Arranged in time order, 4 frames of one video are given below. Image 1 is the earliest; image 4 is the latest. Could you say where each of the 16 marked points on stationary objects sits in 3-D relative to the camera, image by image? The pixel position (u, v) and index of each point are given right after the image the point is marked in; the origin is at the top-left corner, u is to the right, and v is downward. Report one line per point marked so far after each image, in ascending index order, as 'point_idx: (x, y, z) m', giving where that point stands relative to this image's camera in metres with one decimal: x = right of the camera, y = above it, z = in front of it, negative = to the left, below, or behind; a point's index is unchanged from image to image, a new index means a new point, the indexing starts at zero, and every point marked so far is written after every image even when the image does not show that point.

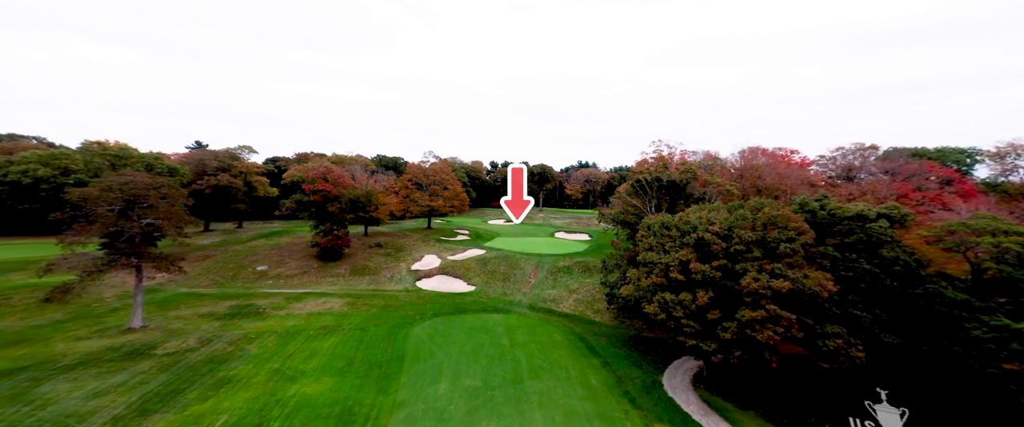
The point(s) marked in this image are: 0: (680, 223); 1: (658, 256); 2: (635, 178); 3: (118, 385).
0: (+7.5, -0.4, +15.0) m
1: (+6.3, -1.8, +14.6) m
2: (+7.2, +2.1, +19.6) m
3: (-14.9, -6.5, +12.7) m
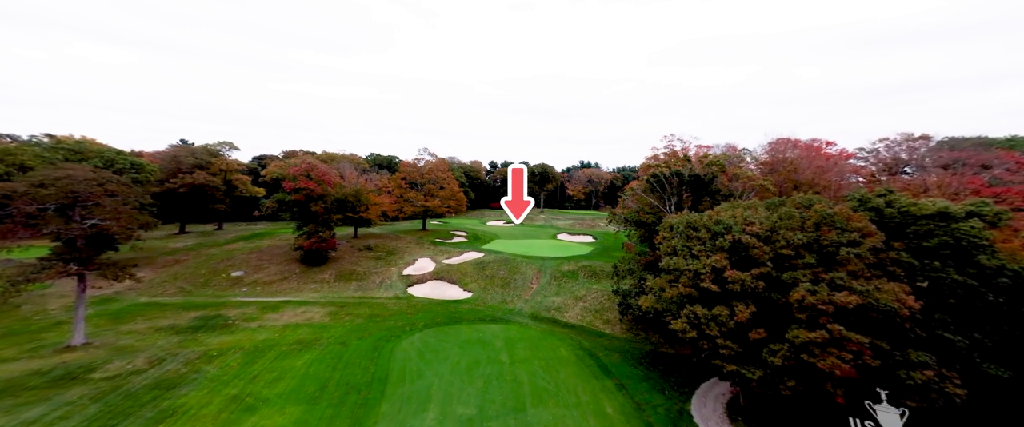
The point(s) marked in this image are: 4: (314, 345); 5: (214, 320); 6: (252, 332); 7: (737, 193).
0: (+7.5, -0.3, +12.7) m
1: (+6.3, -1.8, +12.3) m
2: (+7.2, +2.1, +17.3) m
3: (-14.9, -6.5, +10.5) m
4: (-10.5, -6.9, +17.8) m
5: (-16.3, -5.9, +18.4) m
6: (-13.9, -6.4, +18.1) m
7: (+10.7, +1.0, +15.9) m
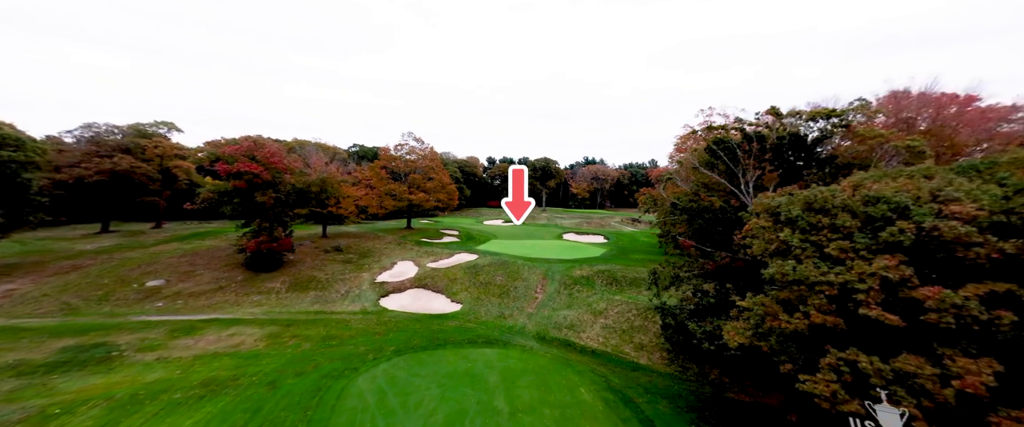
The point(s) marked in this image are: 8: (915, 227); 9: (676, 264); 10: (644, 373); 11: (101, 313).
0: (+7.5, +0.3, +7.4) m
1: (+6.3, -1.1, +6.9) m
2: (+7.1, +2.7, +12.0) m
3: (-14.9, -5.9, +5.1) m
4: (-10.5, -6.4, +12.4) m
5: (-16.3, -5.4, +13.0) m
6: (-13.9, -5.9, +12.7) m
7: (+10.7, +1.6, +10.6) m
8: (+7.6, -0.3, +6.4) m
9: (+6.1, -1.9, +12.7) m
10: (+5.6, -6.7, +14.2) m
11: (-18.8, -4.5, +15.4) m
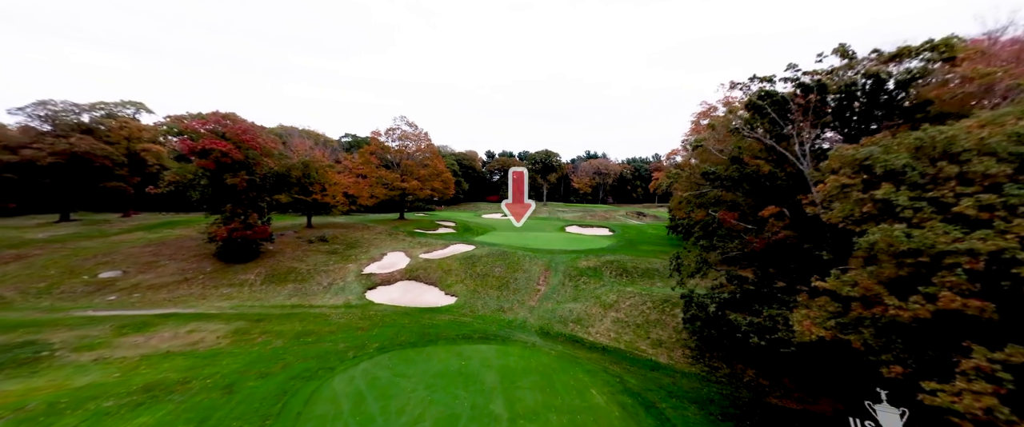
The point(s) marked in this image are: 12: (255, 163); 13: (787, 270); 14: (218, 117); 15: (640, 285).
0: (+7.4, +1.2, +5.4) m
1: (+6.3, -0.2, +5.0) m
2: (+7.1, +3.6, +10.0) m
3: (-14.9, -5.1, +3.1) m
4: (-10.5, -5.5, +10.4) m
5: (-16.3, -4.5, +11.0) m
6: (-13.9, -5.0, +10.7) m
7: (+10.6, +2.5, +8.6) m
8: (+7.6, +0.7, +4.4) m
9: (+6.1, -1.0, +10.8) m
10: (+5.6, -5.7, +12.2) m
11: (-18.8, -3.7, +13.4) m
12: (-14.5, +2.8, +19.3) m
13: (+7.2, -1.1, +9.1) m
14: (-15.9, +5.1, +18.4) m
15: (+7.1, -4.0, +19.0) m
